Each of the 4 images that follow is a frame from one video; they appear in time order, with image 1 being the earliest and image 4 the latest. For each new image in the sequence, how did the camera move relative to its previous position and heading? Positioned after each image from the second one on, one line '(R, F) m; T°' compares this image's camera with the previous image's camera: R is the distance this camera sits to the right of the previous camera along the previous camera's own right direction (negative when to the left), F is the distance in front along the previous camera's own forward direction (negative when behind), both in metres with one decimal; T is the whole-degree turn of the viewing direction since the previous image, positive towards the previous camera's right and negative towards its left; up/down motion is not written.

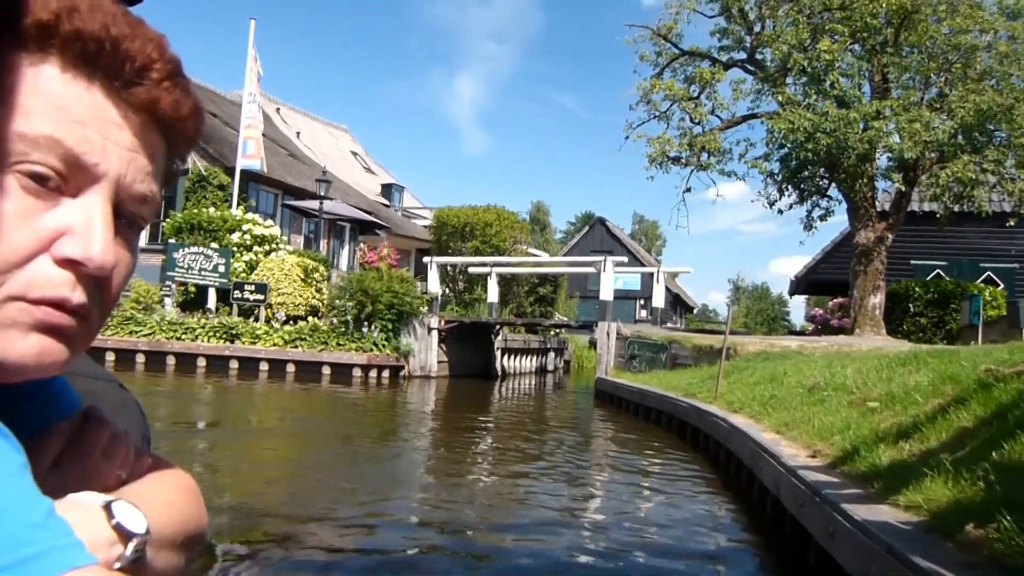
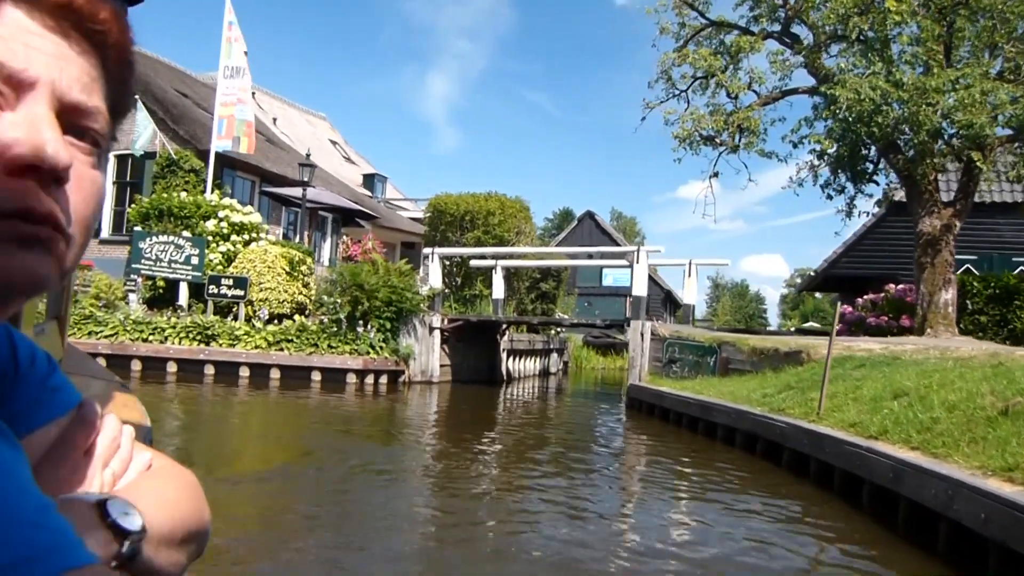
(-0.8, +1.9) m; +2°
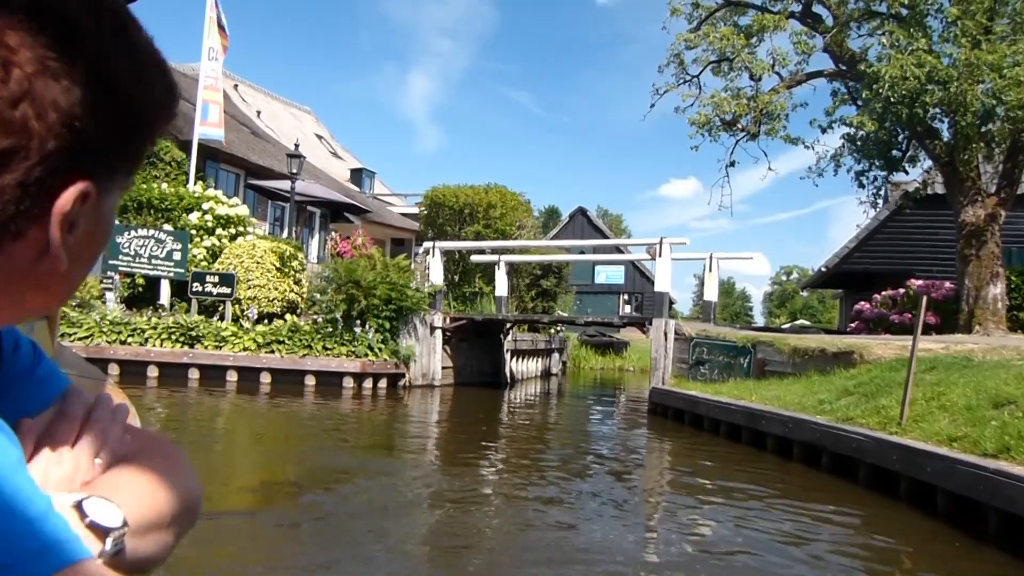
(-0.4, +1.1) m; +1°
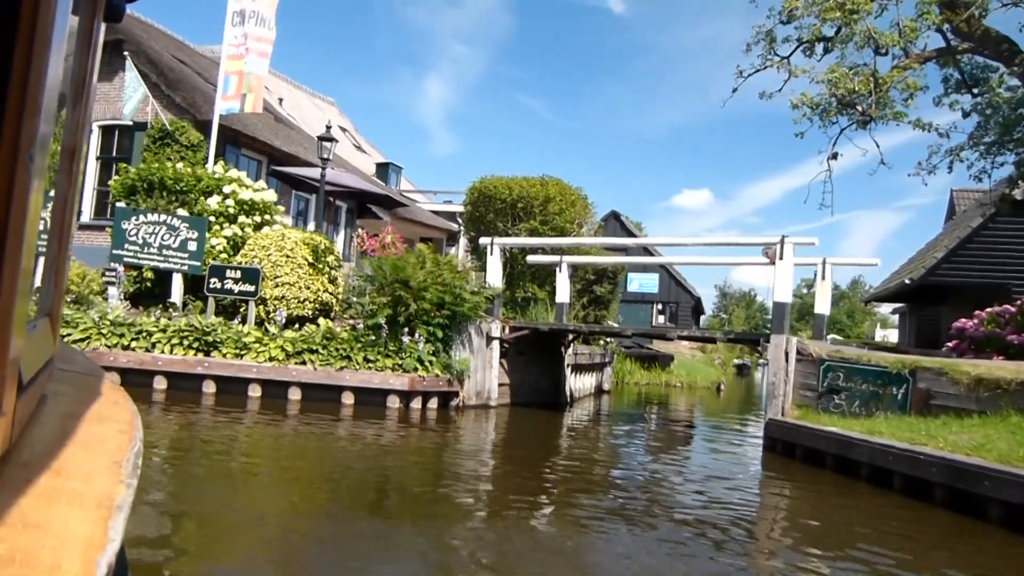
(-0.9, +2.2) m; -1°
